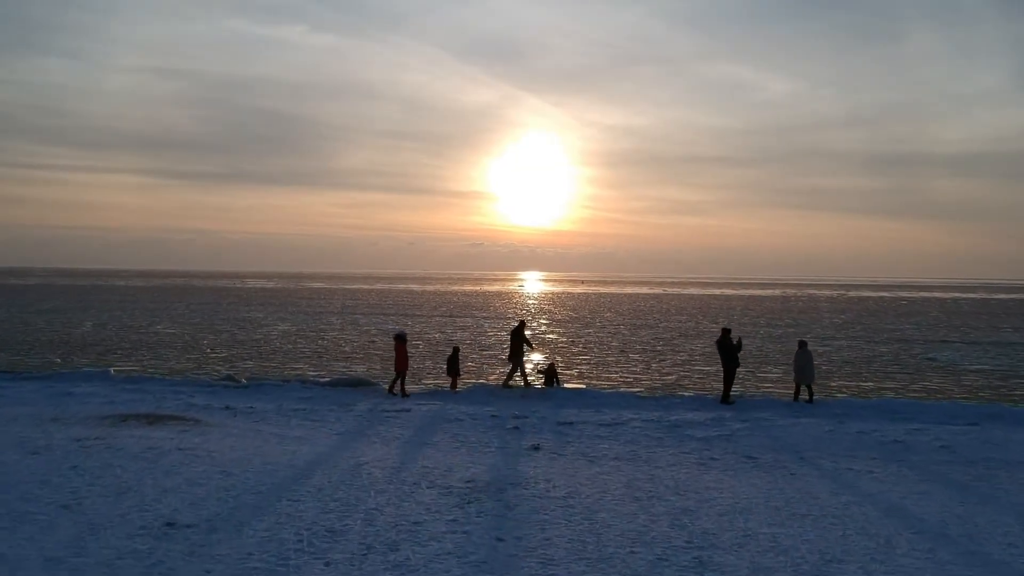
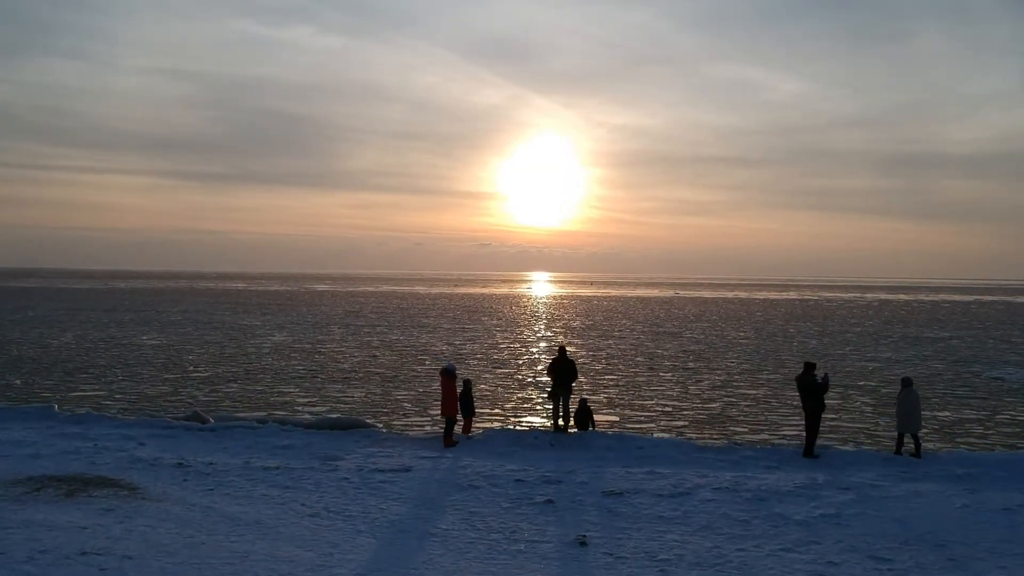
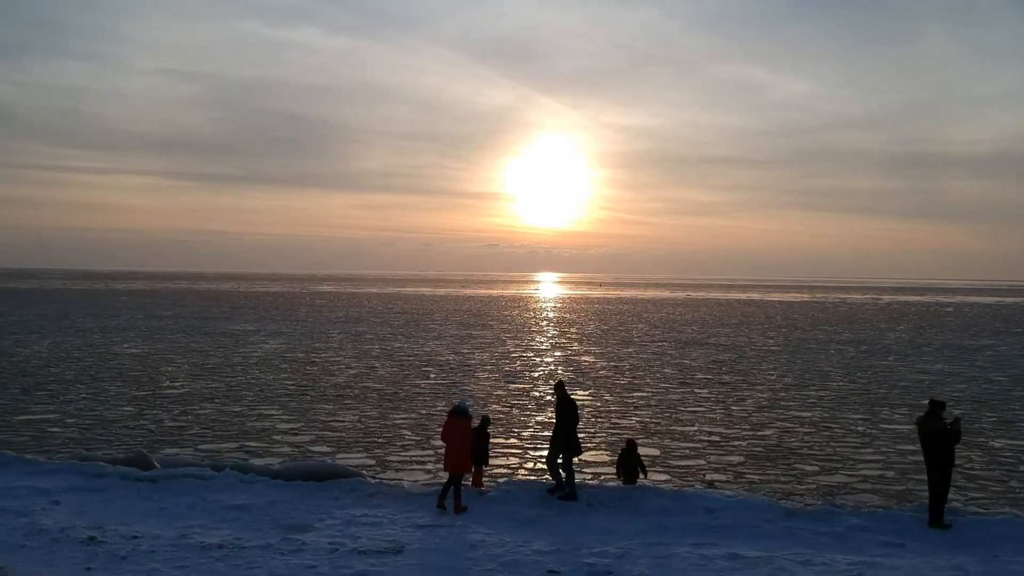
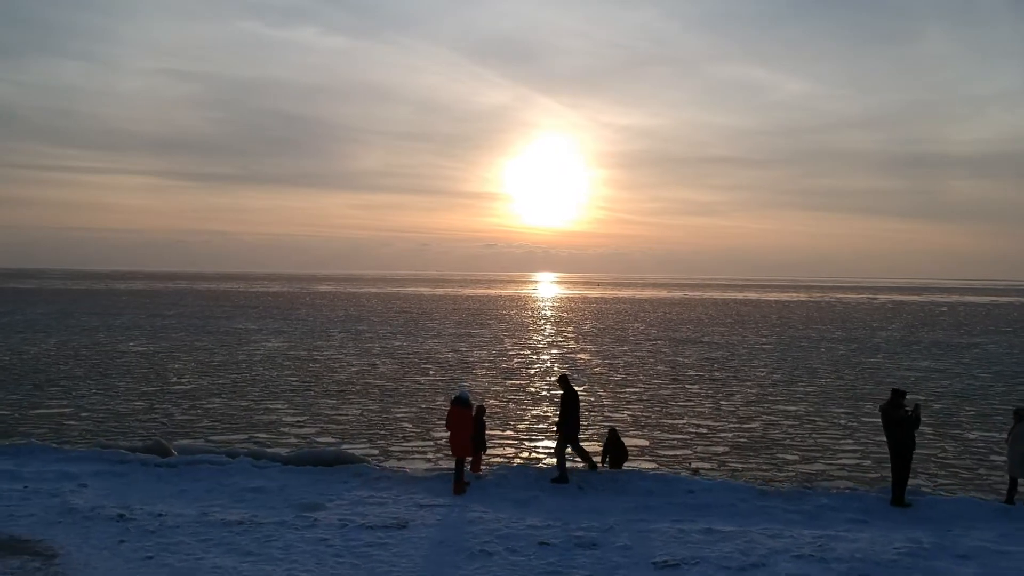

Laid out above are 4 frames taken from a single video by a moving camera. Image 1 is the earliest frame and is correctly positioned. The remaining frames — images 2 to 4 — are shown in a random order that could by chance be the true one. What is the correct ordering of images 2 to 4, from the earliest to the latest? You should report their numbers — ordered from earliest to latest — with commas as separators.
2, 4, 3
